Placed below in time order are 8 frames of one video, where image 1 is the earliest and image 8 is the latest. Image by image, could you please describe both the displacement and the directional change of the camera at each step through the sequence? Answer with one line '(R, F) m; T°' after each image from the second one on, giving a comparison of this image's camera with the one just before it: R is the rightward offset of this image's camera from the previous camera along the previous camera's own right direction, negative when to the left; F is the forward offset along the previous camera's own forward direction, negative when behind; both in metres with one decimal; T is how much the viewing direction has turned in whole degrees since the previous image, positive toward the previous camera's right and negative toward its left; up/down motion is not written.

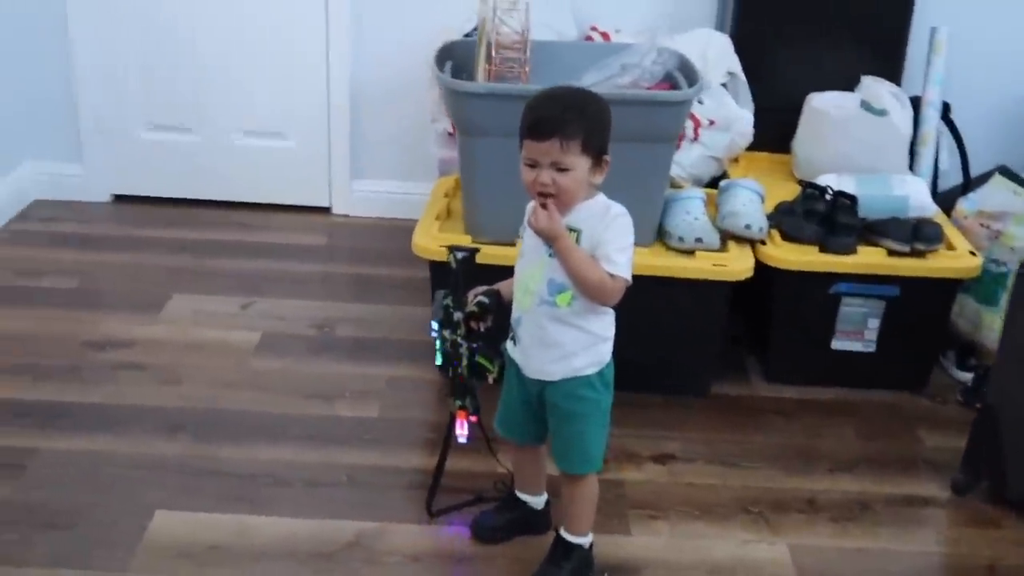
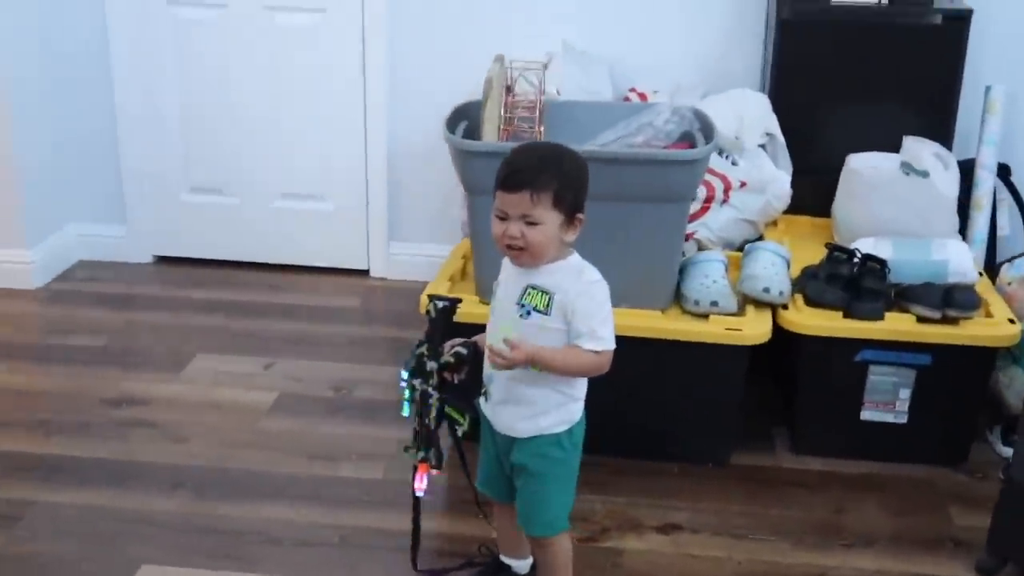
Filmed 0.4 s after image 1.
(+0.2, 0.0) m; -6°
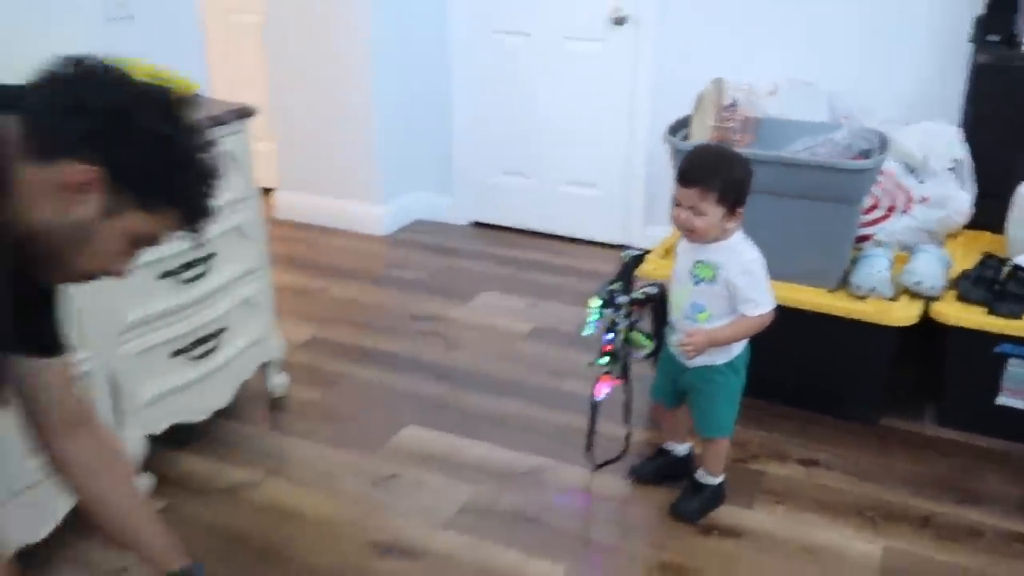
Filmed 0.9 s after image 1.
(+0.2, -0.5) m; -16°
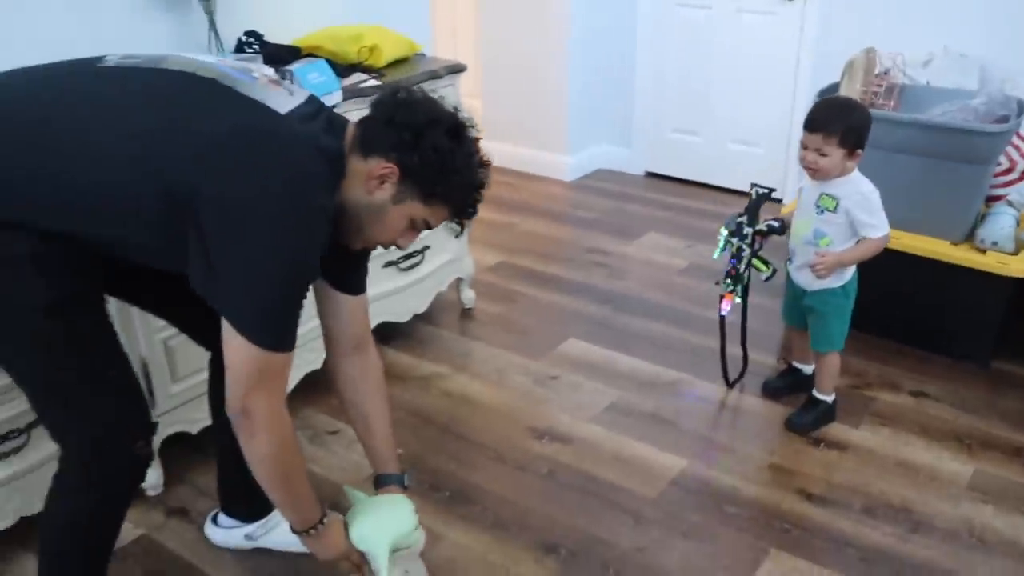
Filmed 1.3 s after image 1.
(+0.1, -0.4) m; -11°
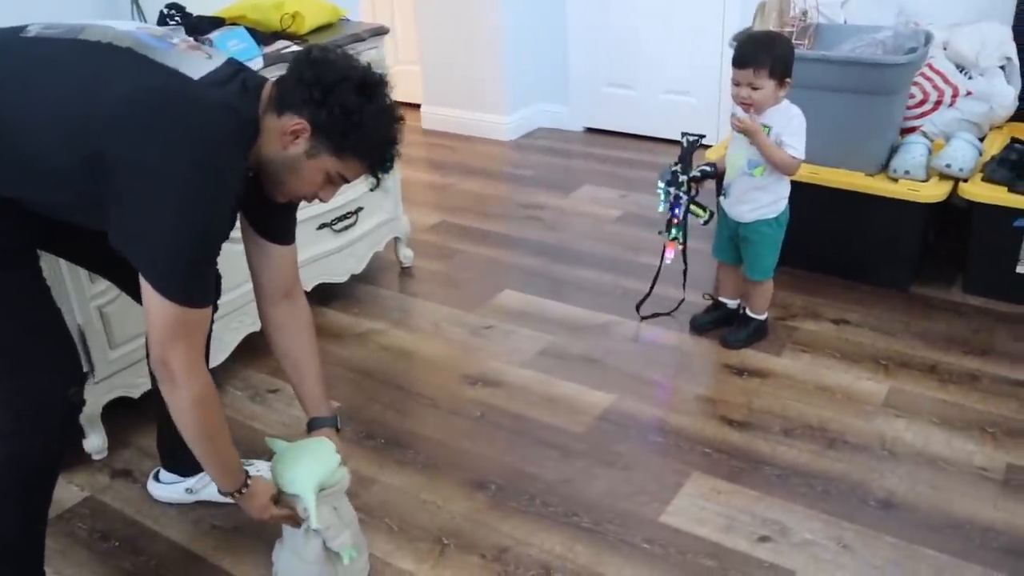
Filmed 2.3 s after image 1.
(+0.1, -0.1) m; +1°
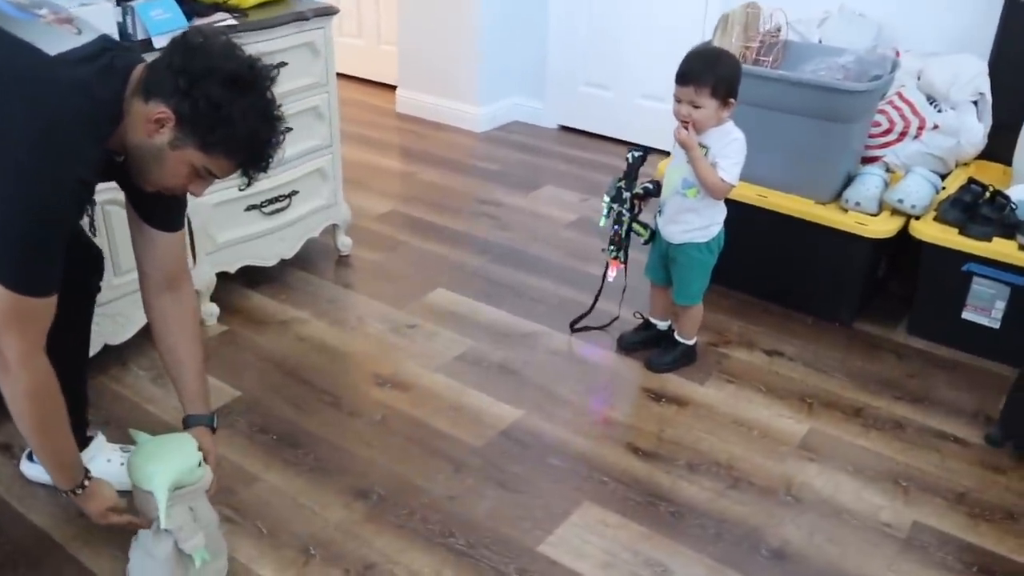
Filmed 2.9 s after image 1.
(+0.2, +0.1) m; -2°
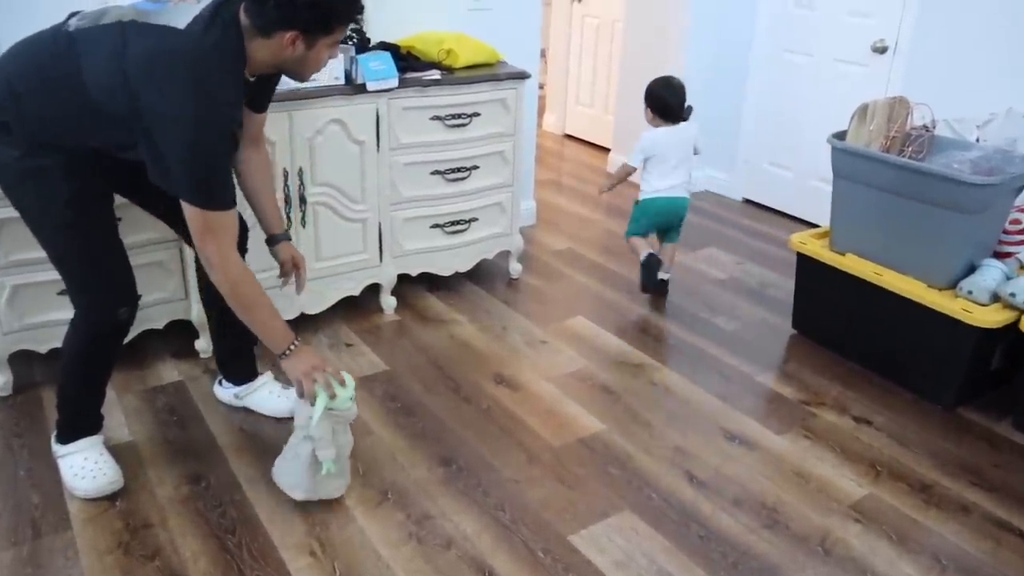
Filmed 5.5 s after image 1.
(+0.5, -0.2) m; -18°
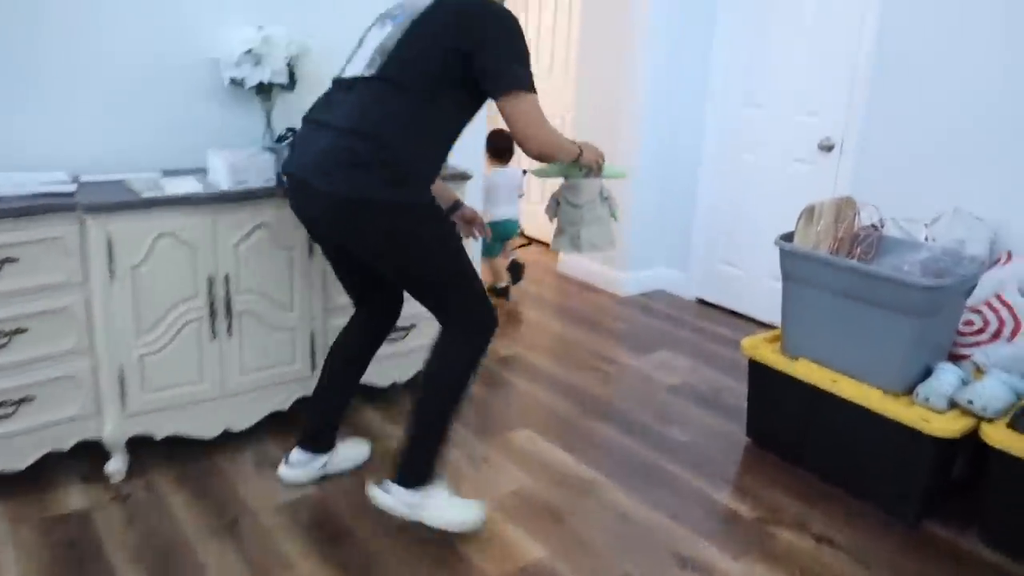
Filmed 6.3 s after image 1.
(+0.1, +0.1) m; +2°
